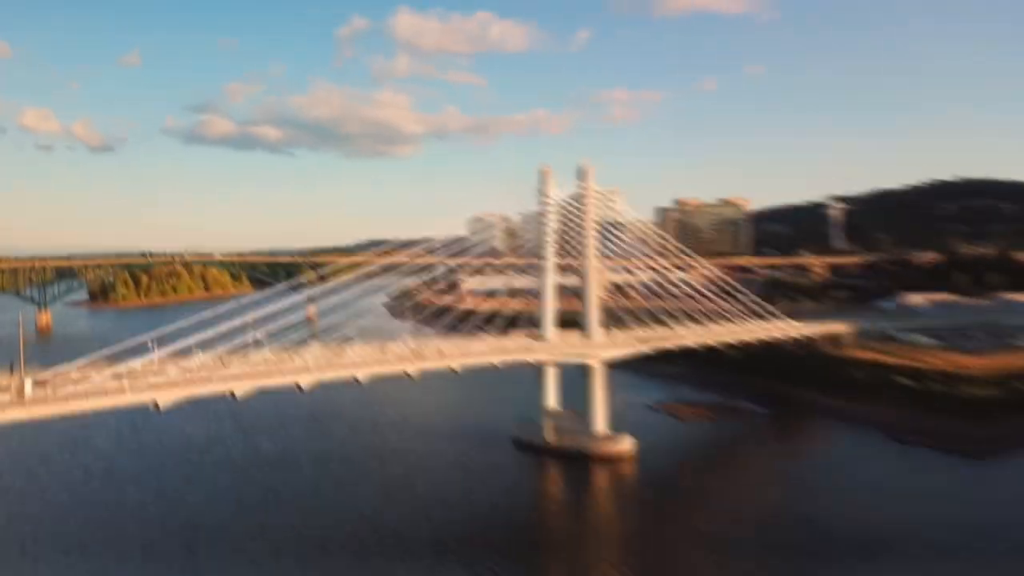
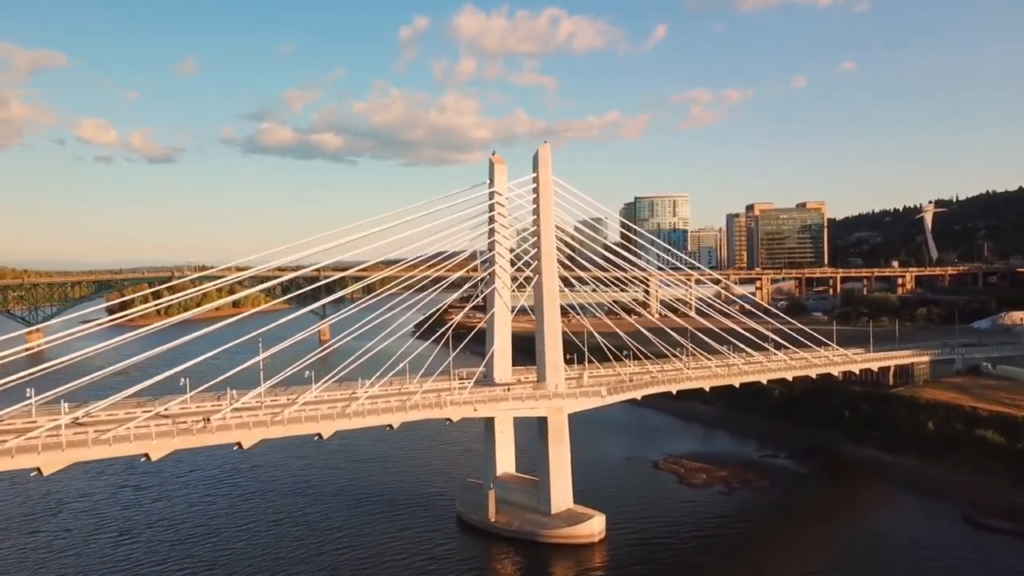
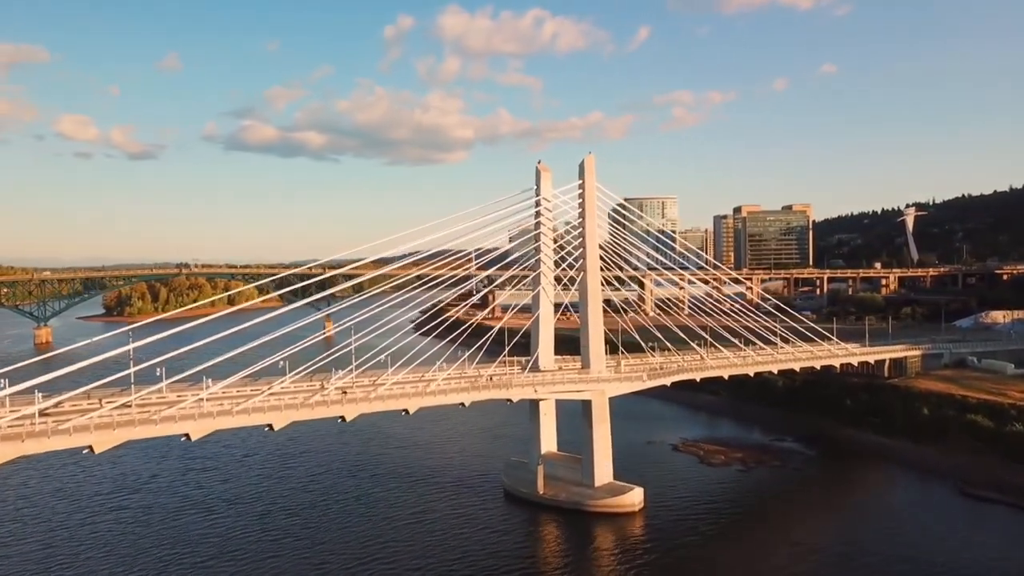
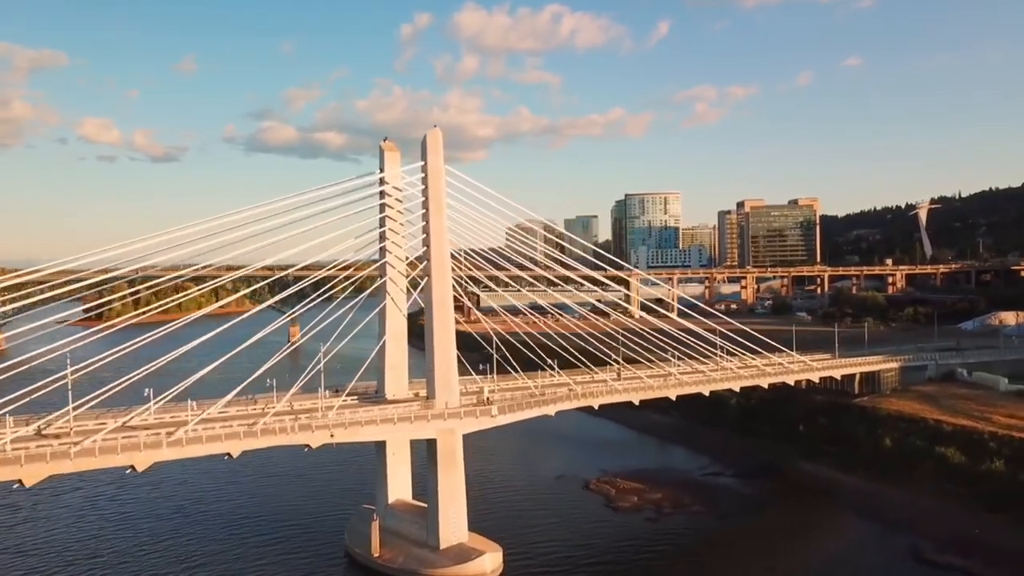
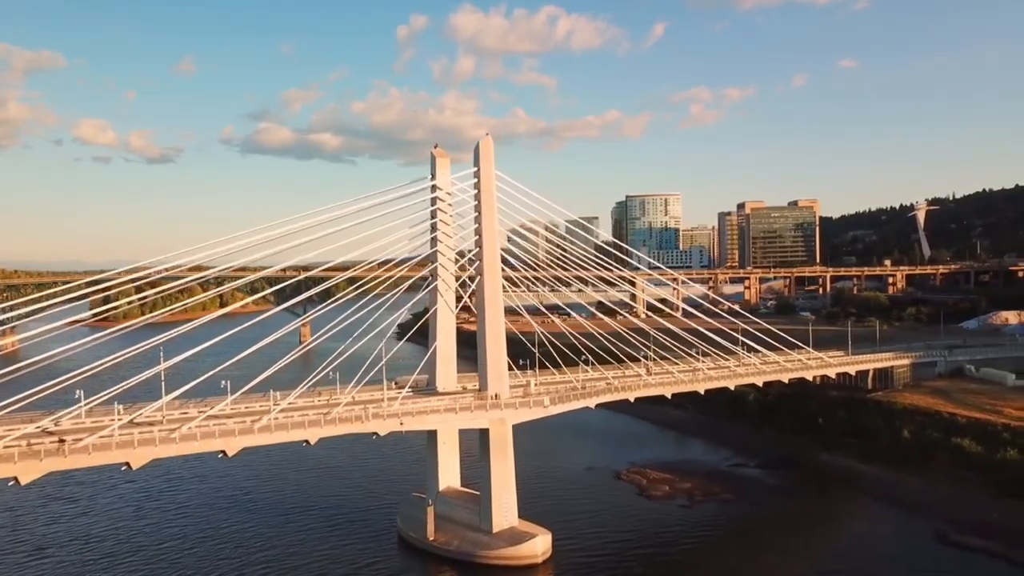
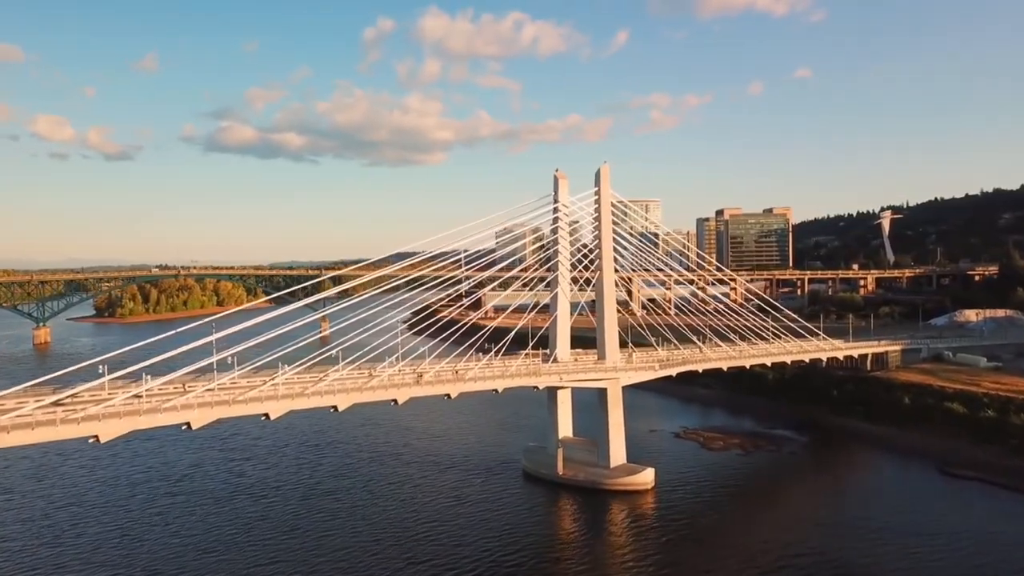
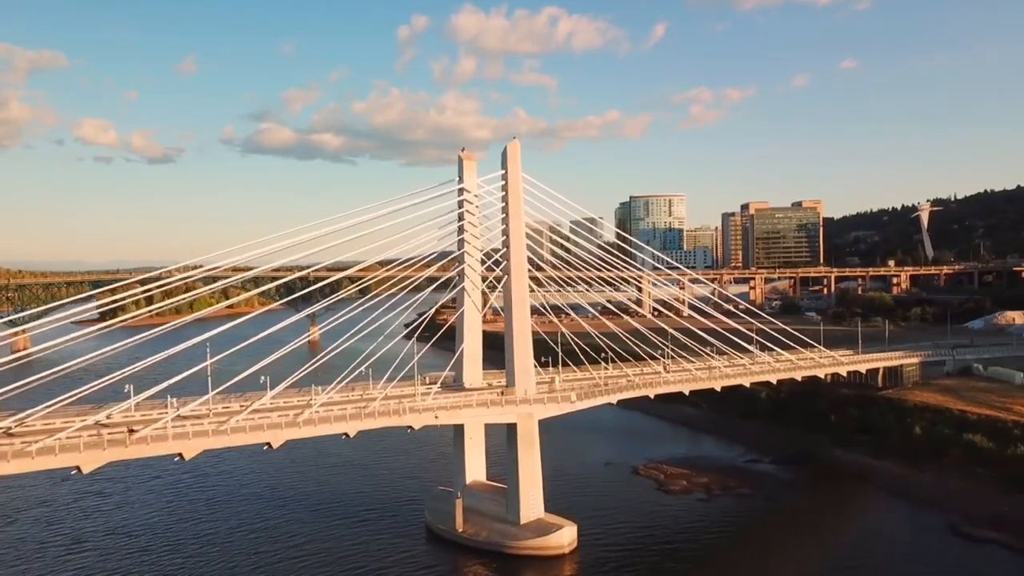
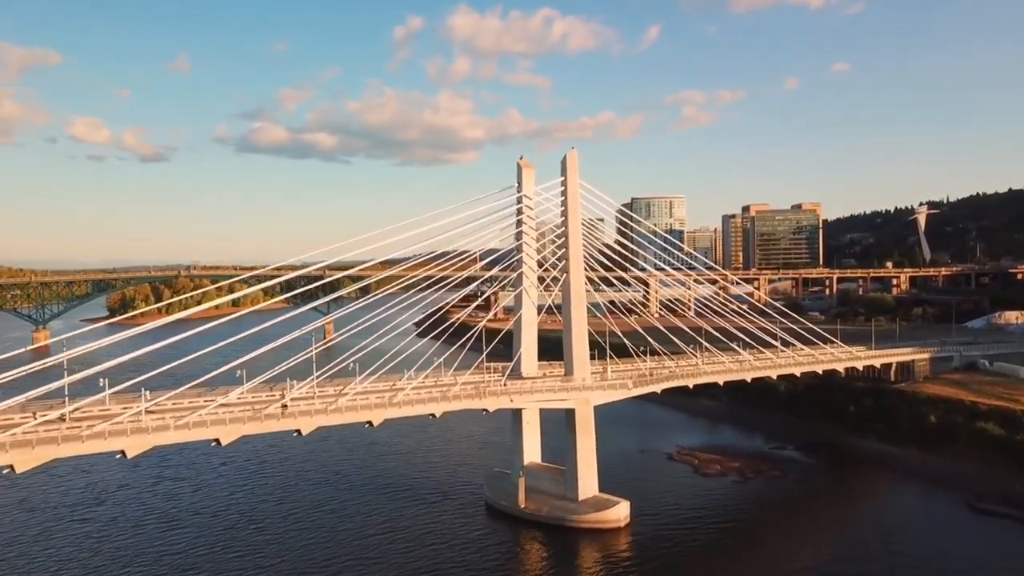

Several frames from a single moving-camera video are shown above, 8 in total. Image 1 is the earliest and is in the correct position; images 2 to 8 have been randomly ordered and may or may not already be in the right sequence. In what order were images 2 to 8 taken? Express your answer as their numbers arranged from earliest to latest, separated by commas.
6, 3, 8, 2, 7, 5, 4
